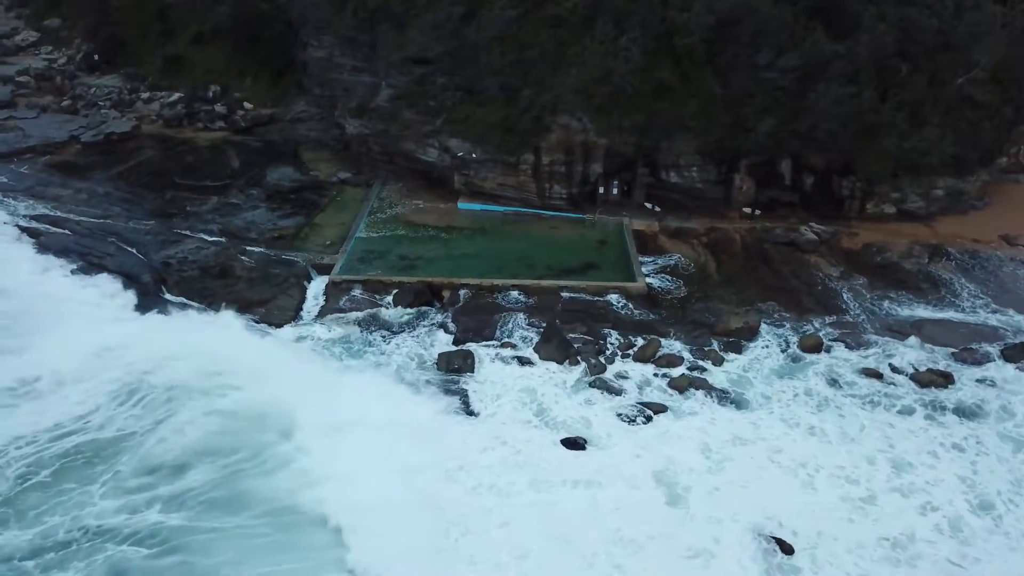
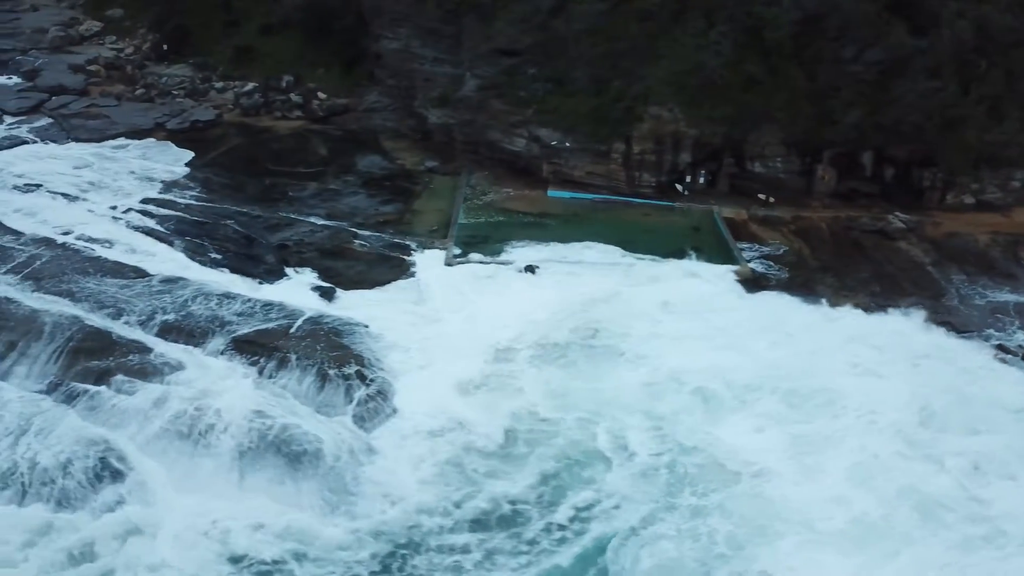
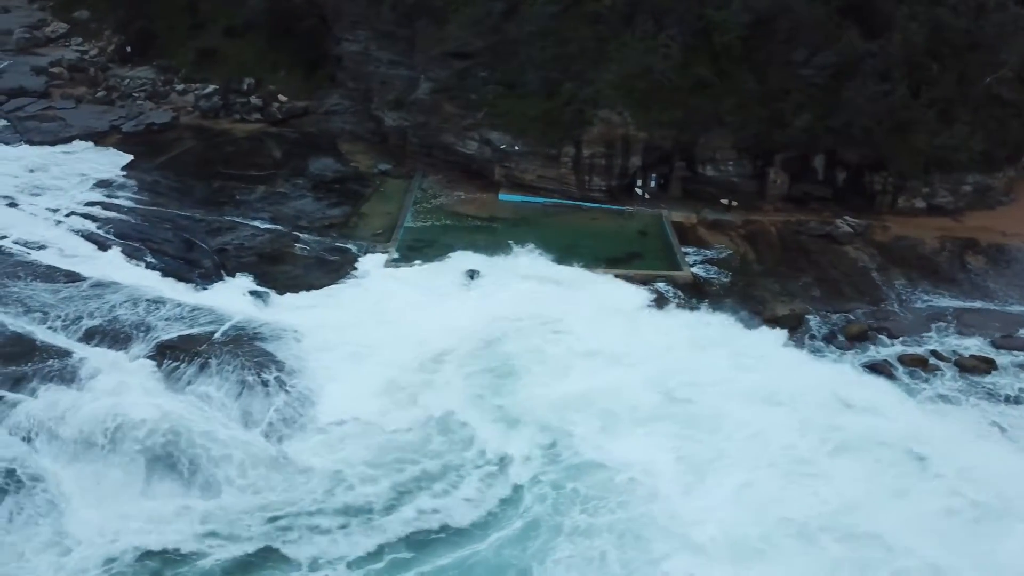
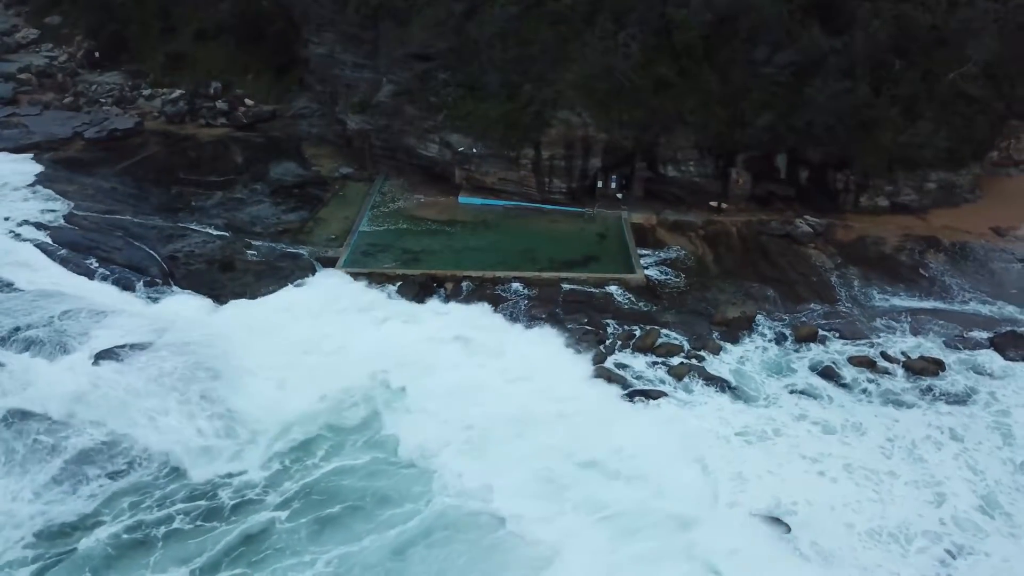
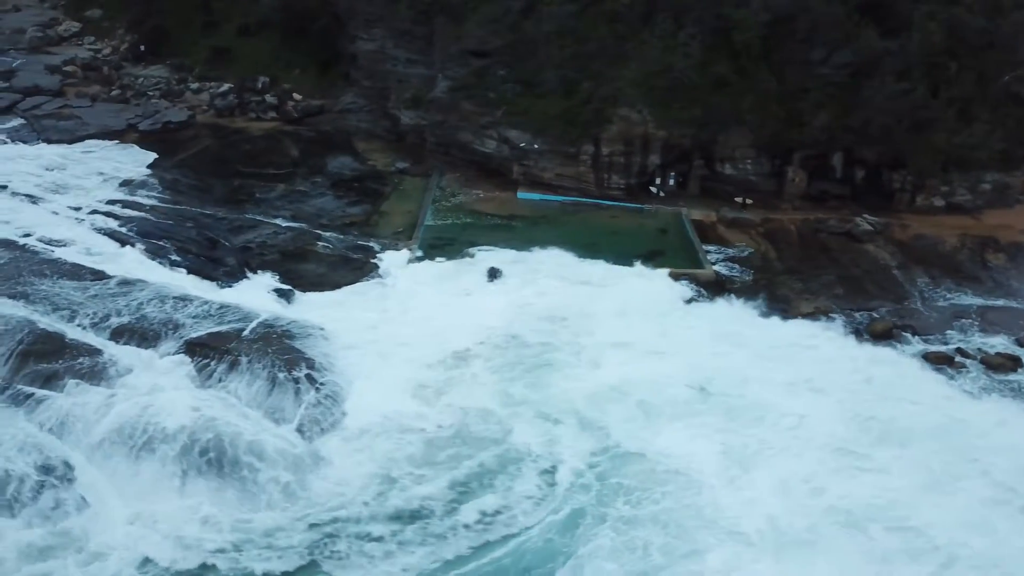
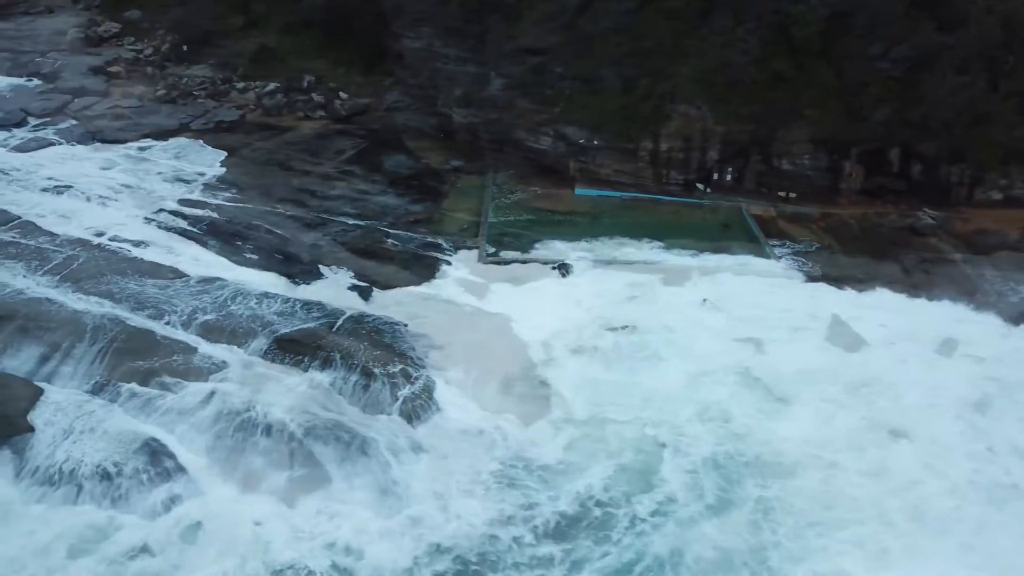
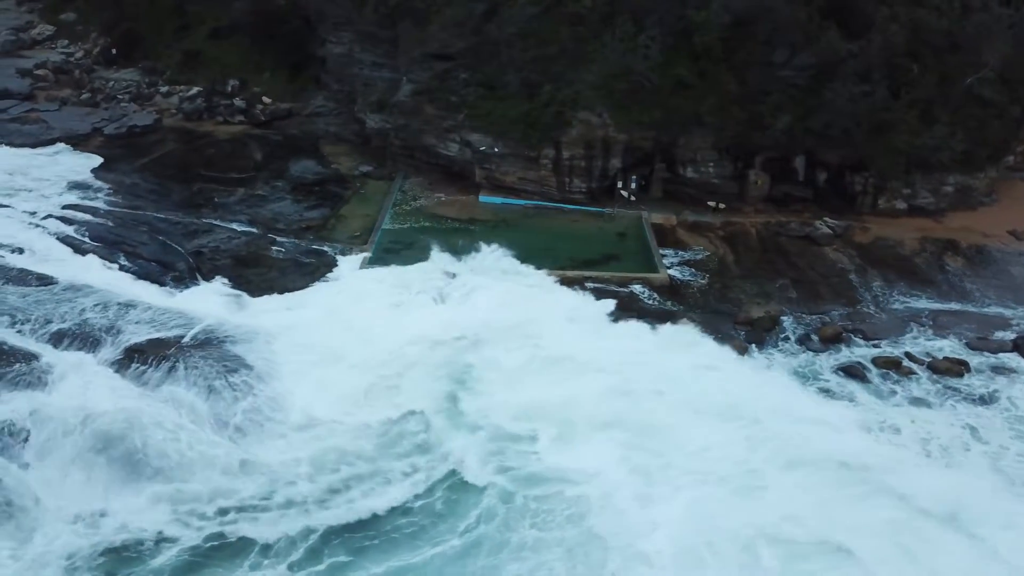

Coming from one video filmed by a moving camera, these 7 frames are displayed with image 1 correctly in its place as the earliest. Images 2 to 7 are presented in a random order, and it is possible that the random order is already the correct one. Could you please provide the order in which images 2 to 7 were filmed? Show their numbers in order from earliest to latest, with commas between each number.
4, 7, 3, 5, 2, 6
